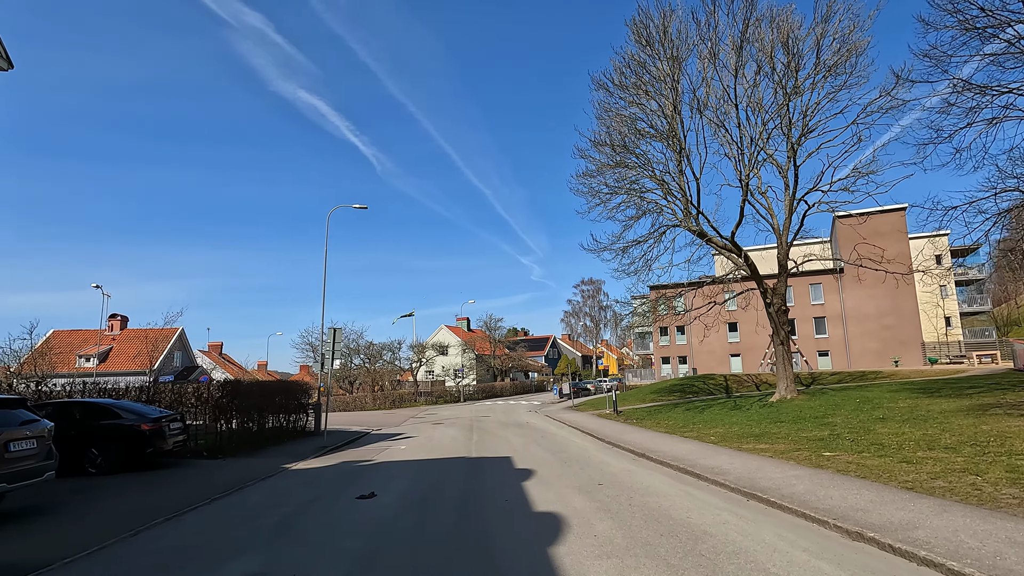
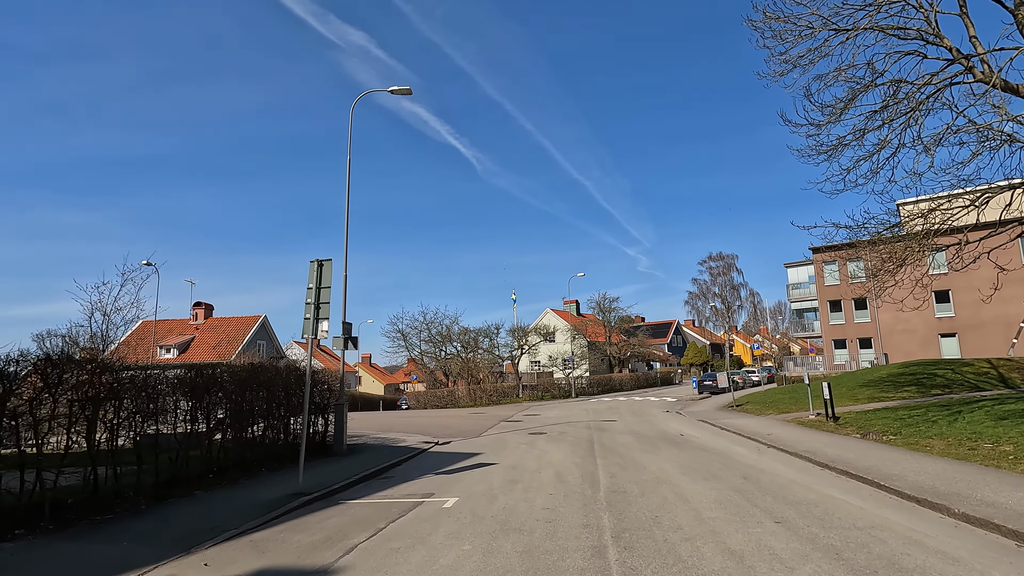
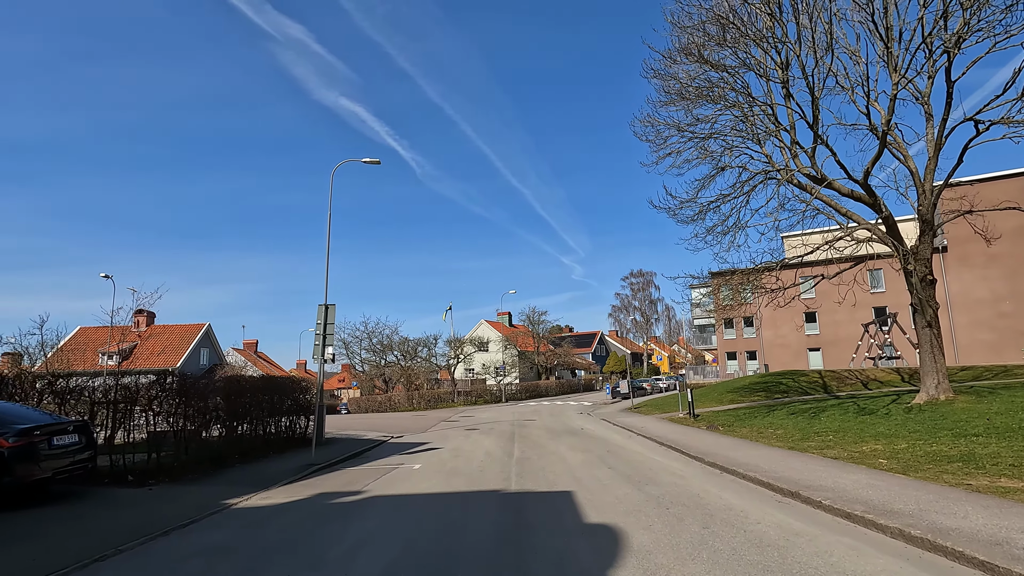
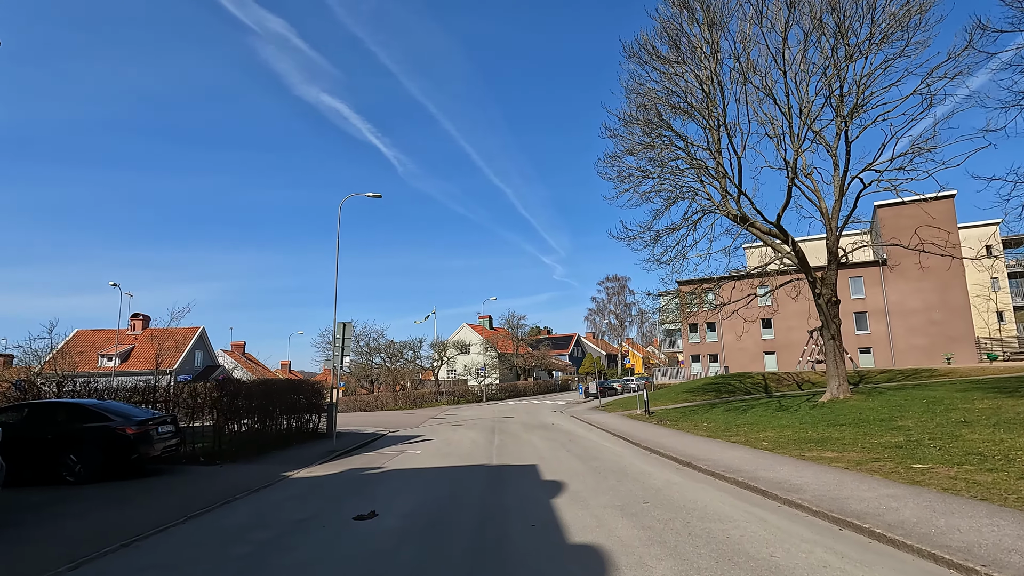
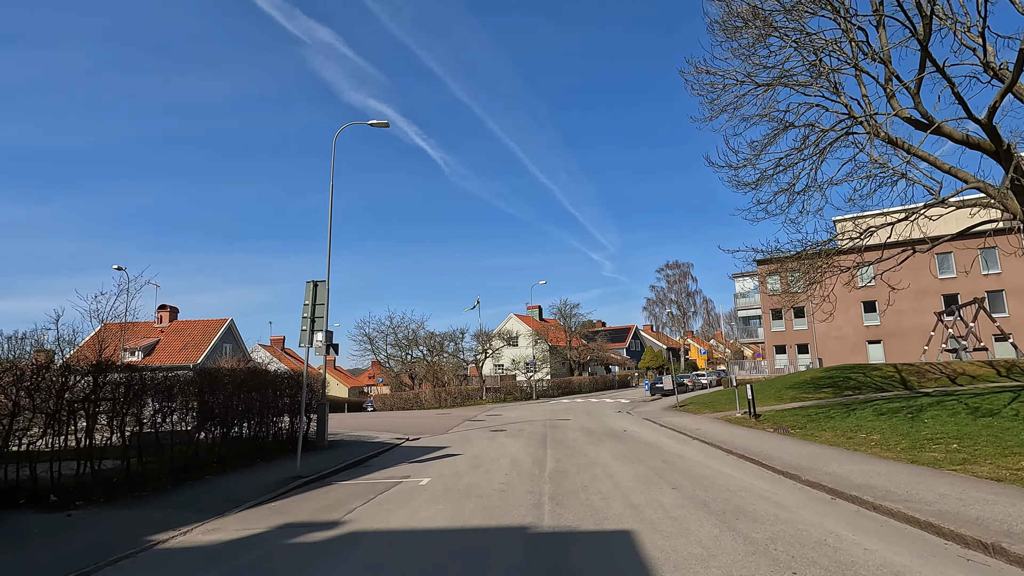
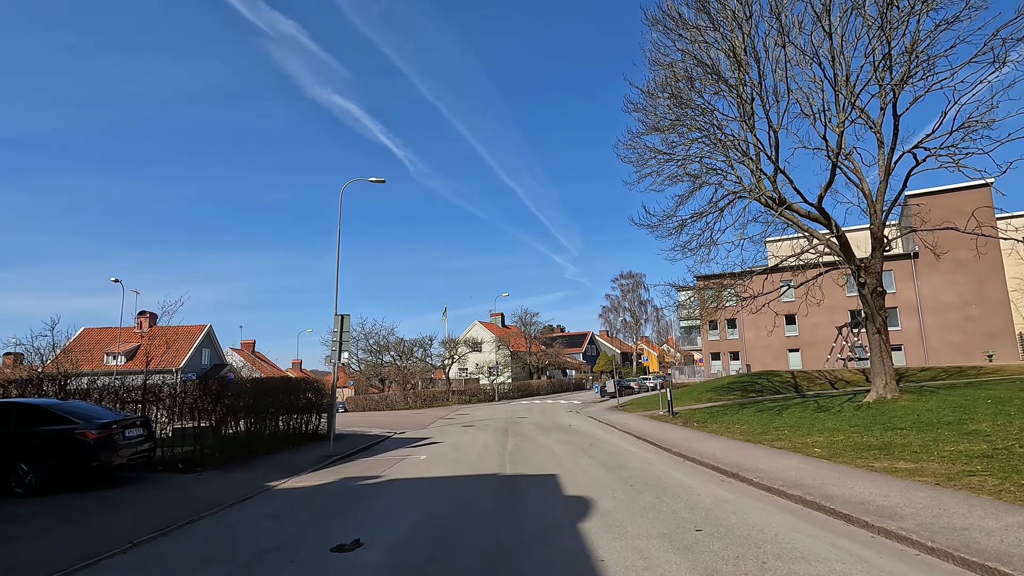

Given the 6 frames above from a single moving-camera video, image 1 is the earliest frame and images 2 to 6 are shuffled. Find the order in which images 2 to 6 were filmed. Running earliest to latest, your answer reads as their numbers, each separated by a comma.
4, 6, 3, 5, 2
